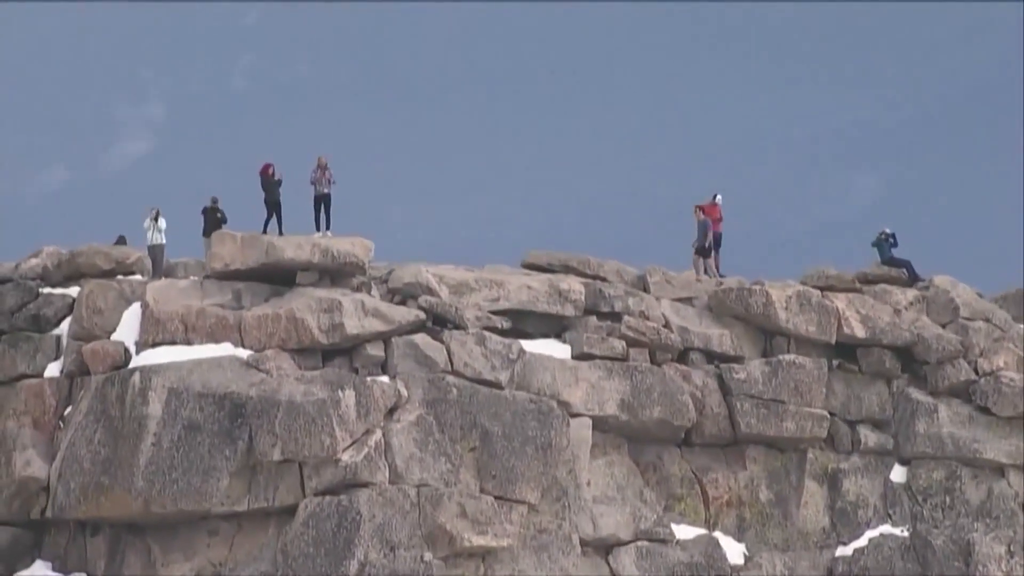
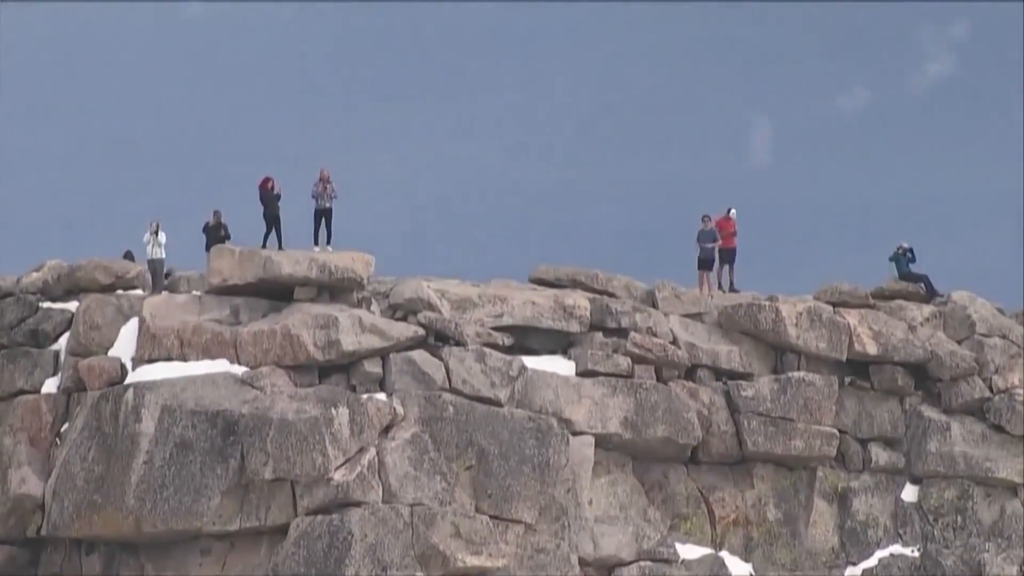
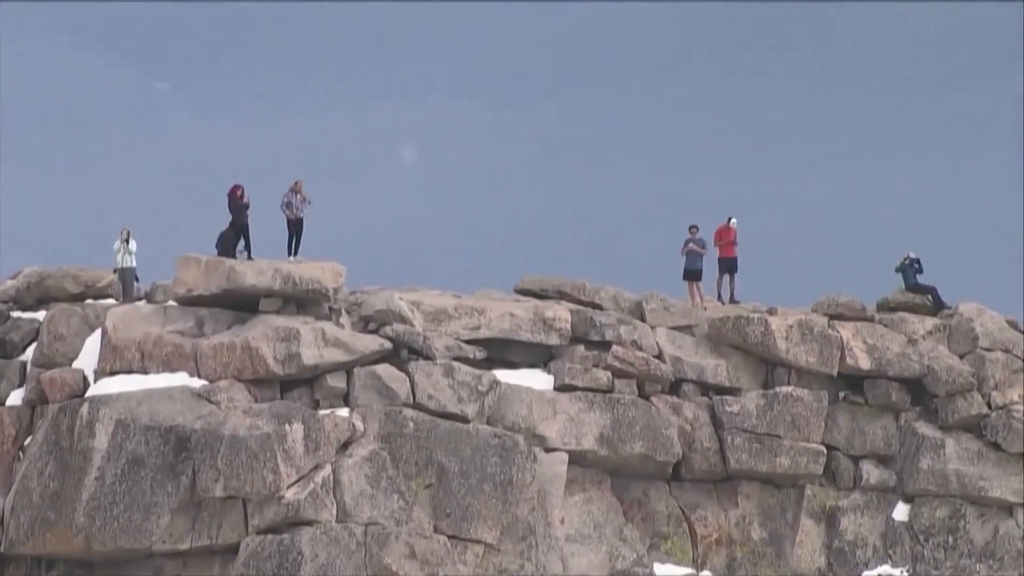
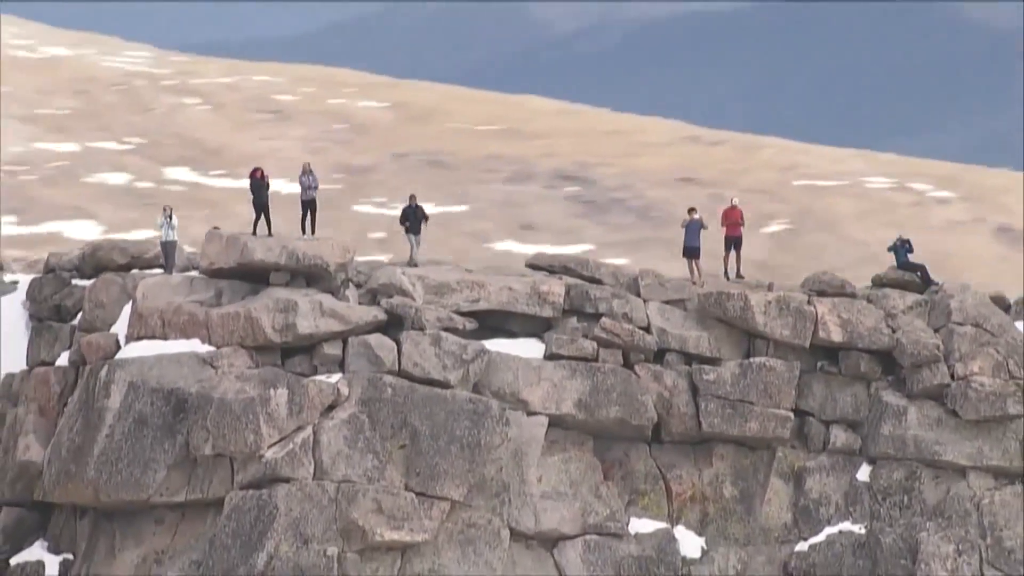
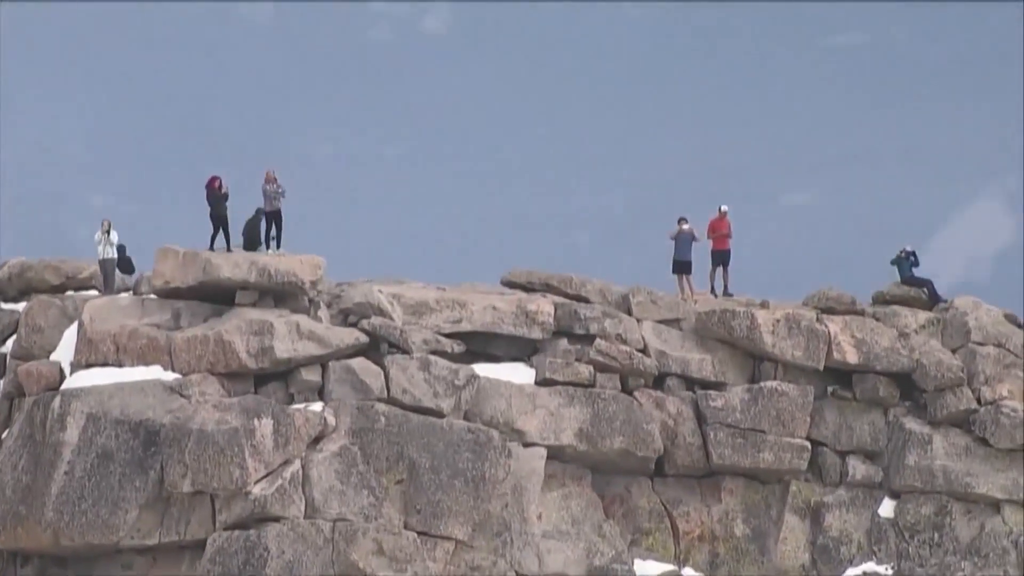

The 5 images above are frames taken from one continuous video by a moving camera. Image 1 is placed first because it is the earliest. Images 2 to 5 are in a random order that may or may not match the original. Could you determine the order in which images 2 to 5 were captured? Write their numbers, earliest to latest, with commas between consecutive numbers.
2, 3, 5, 4
